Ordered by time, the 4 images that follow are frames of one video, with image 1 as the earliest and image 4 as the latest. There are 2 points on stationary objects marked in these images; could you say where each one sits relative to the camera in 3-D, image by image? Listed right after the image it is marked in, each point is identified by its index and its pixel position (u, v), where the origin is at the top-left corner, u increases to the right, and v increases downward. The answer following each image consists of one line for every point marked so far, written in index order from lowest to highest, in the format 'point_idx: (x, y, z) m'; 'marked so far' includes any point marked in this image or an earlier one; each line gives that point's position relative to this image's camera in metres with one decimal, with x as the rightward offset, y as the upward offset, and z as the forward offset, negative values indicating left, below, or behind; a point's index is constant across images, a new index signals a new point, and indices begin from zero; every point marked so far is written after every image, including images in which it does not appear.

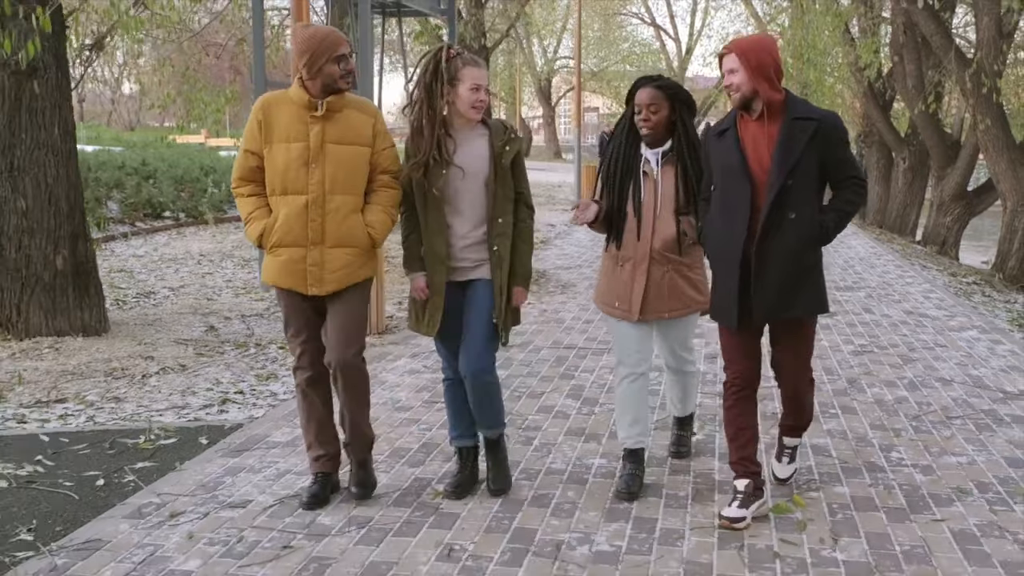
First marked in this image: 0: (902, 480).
0: (+1.7, -0.8, +4.3) m
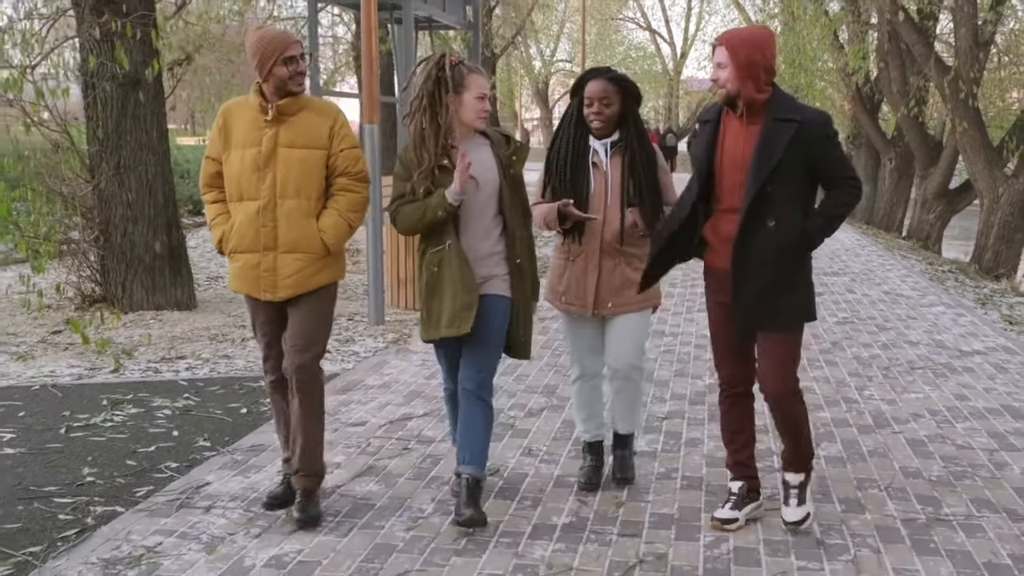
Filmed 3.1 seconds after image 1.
0: (+2.0, -0.7, +5.5) m
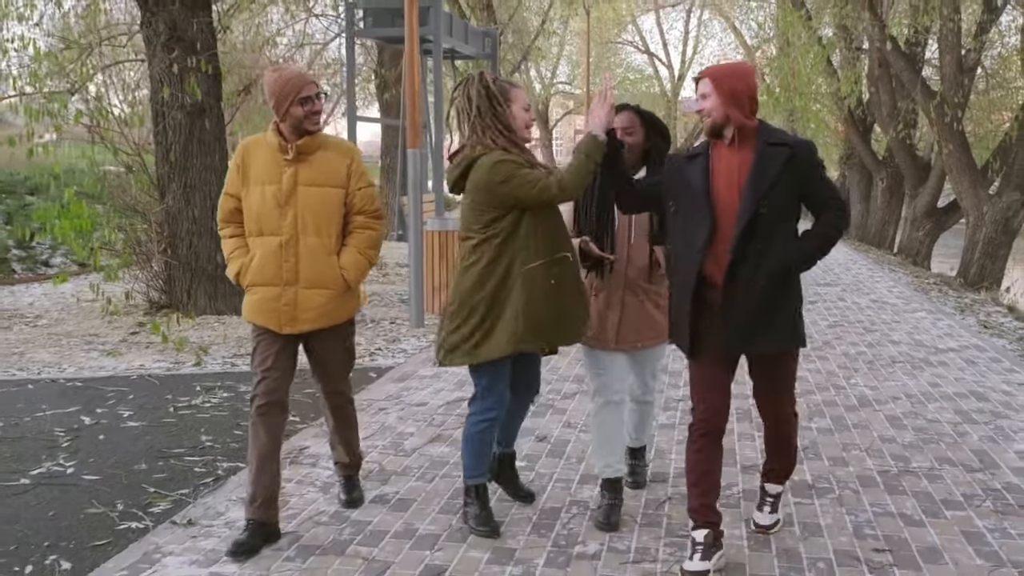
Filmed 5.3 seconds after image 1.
0: (+2.2, -0.7, +6.4) m
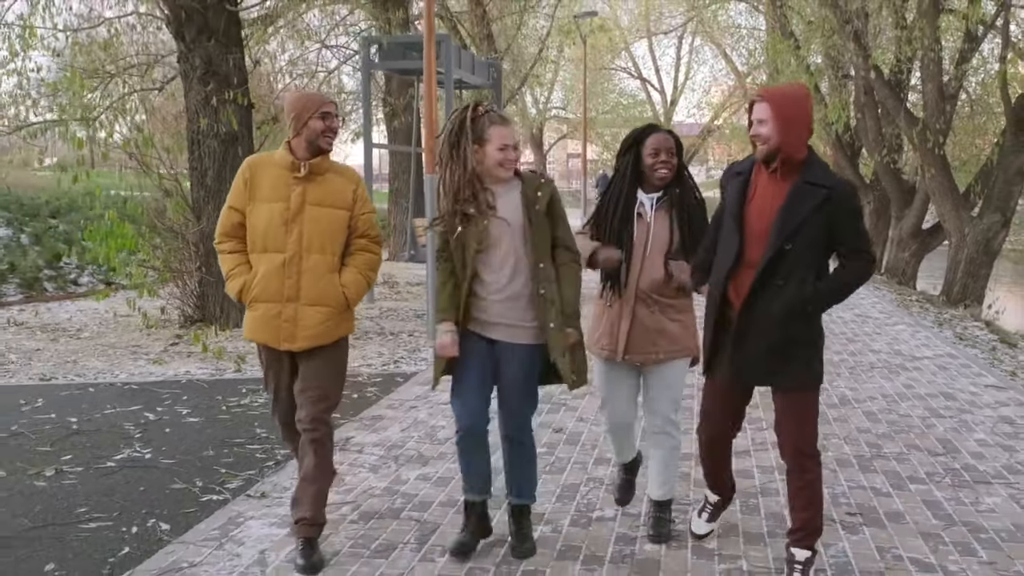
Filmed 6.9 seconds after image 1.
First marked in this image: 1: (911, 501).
0: (+2.3, -0.8, +7.1) m
1: (+1.9, -1.0, +4.7) m
